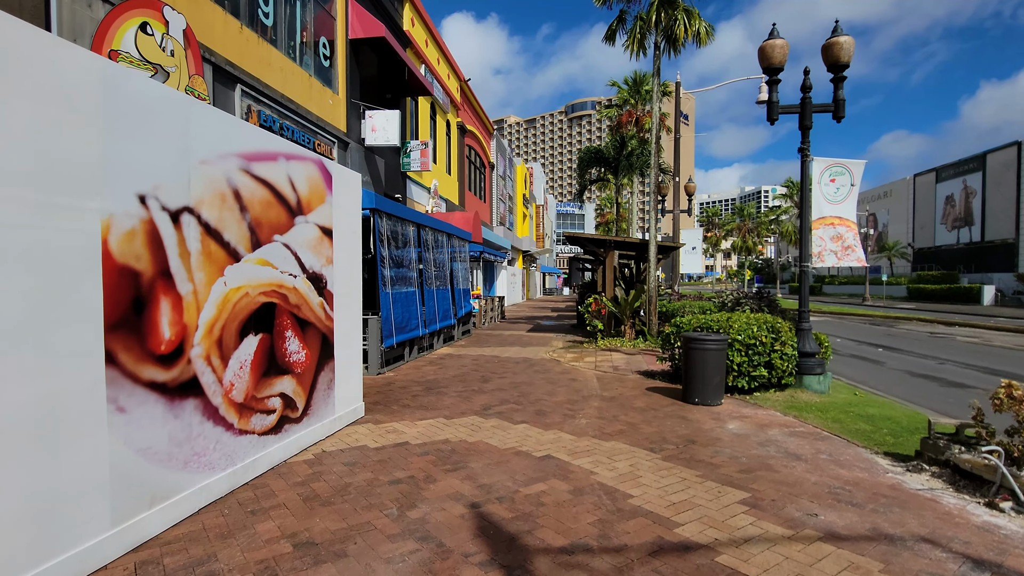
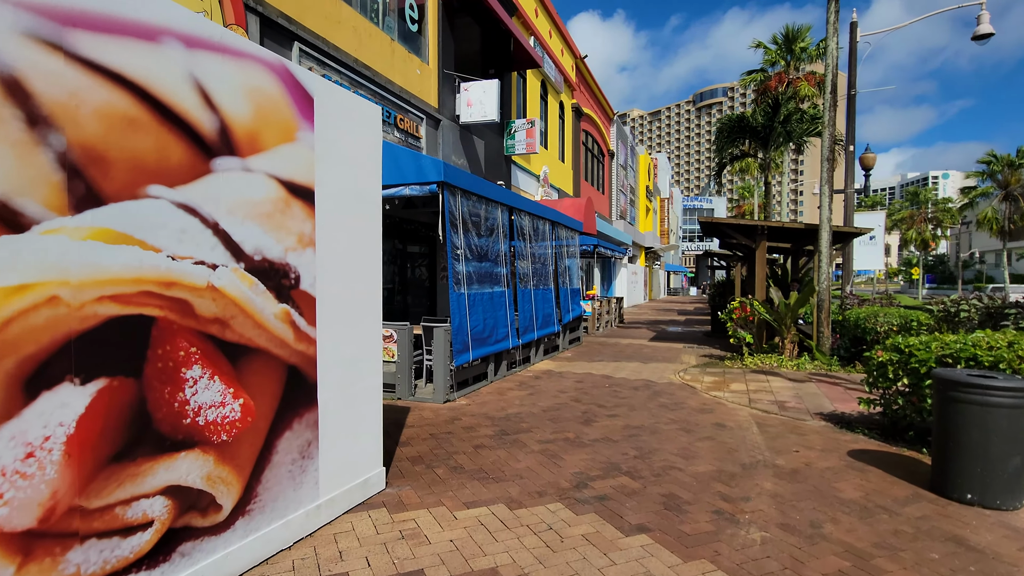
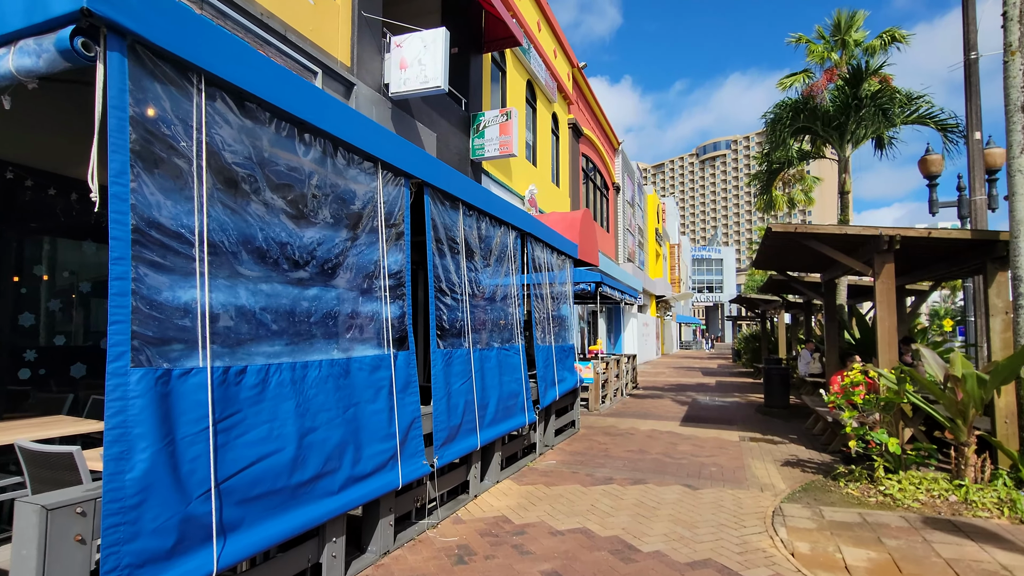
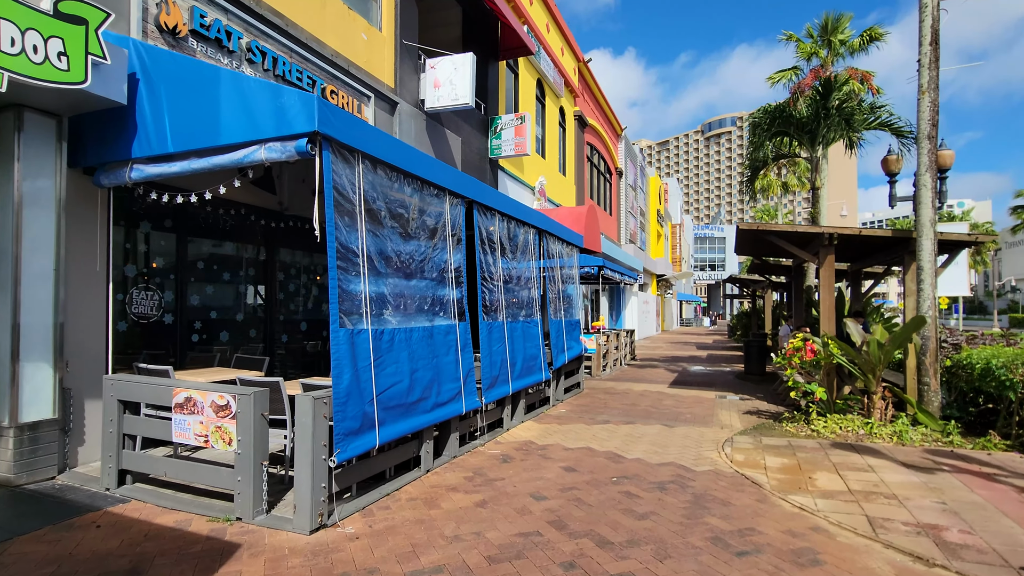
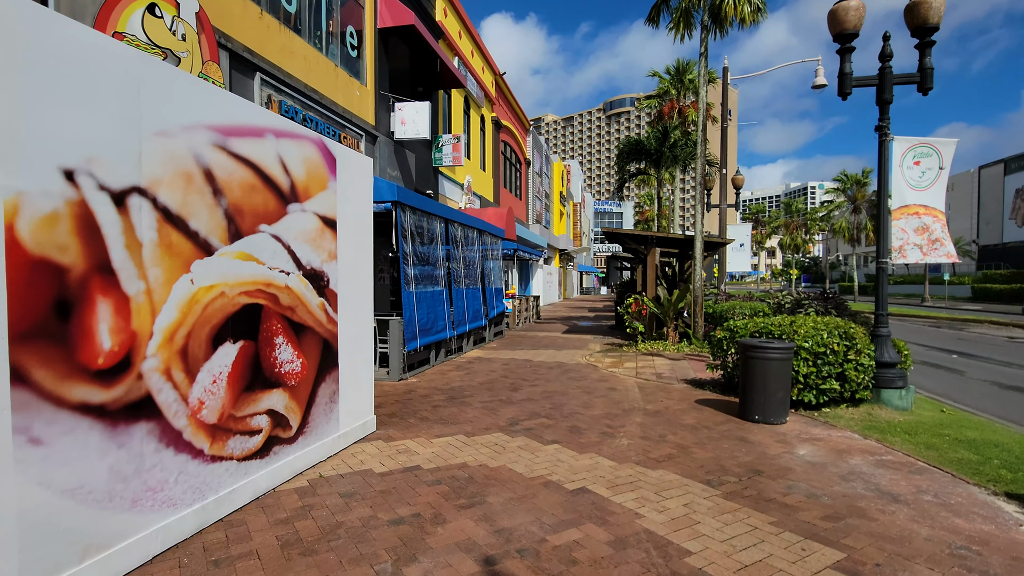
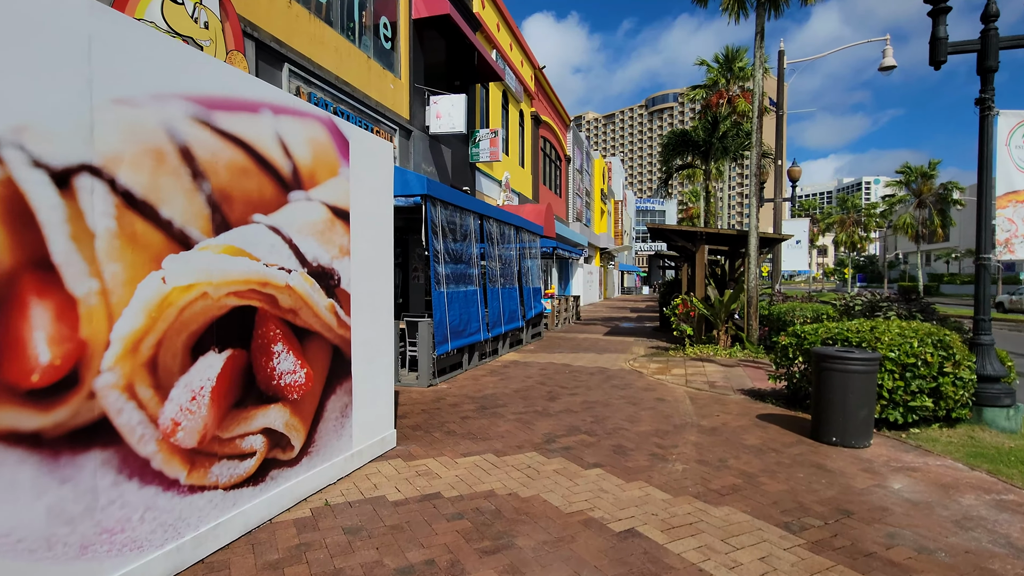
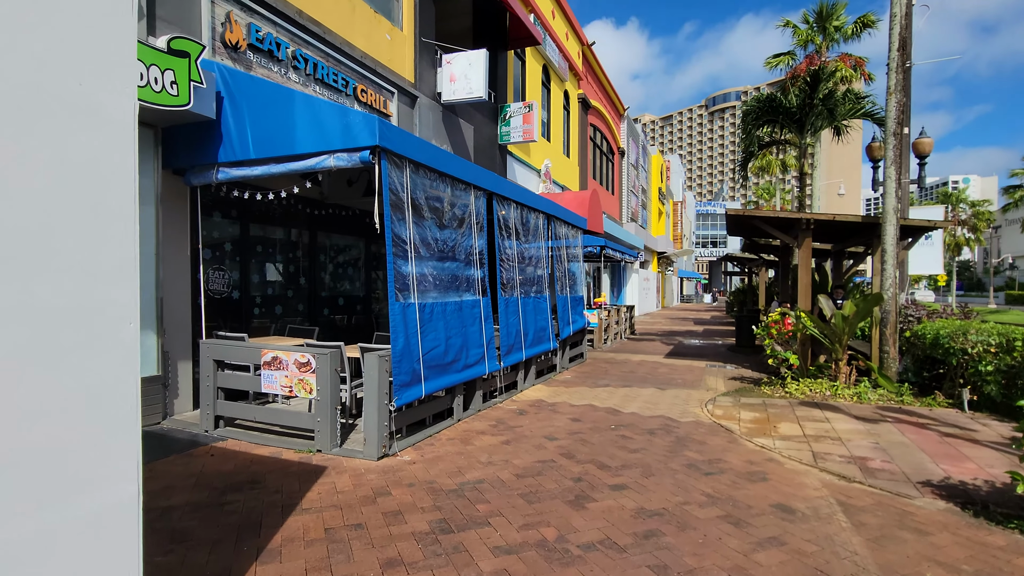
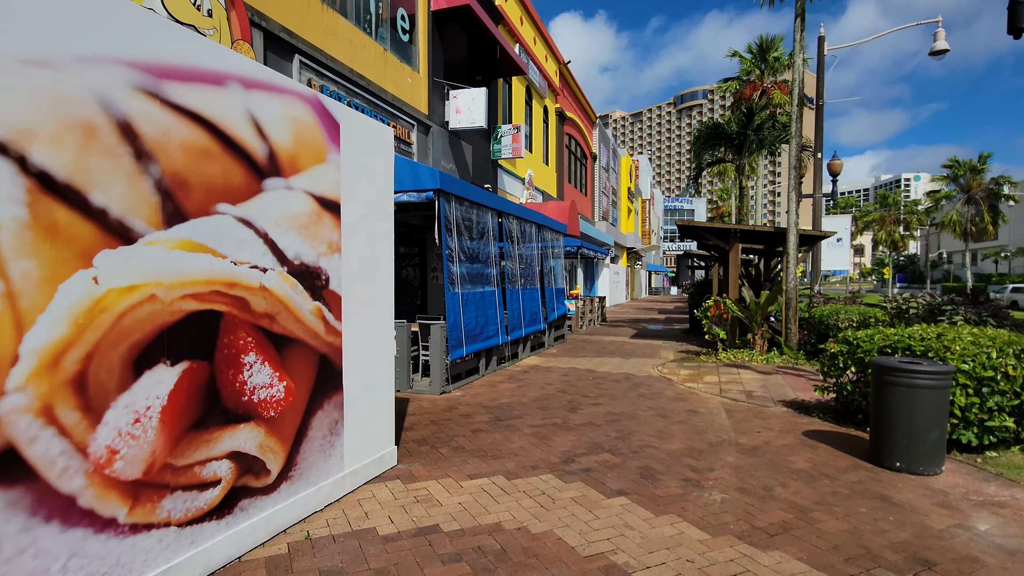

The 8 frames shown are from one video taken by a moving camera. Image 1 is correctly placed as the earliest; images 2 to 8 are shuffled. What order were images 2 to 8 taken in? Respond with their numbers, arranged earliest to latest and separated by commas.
5, 6, 8, 2, 7, 4, 3
